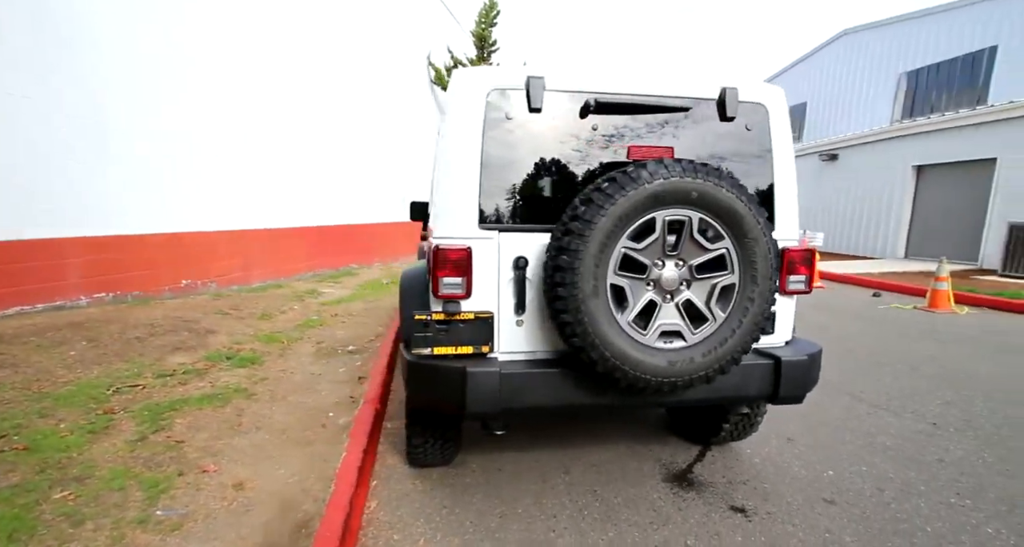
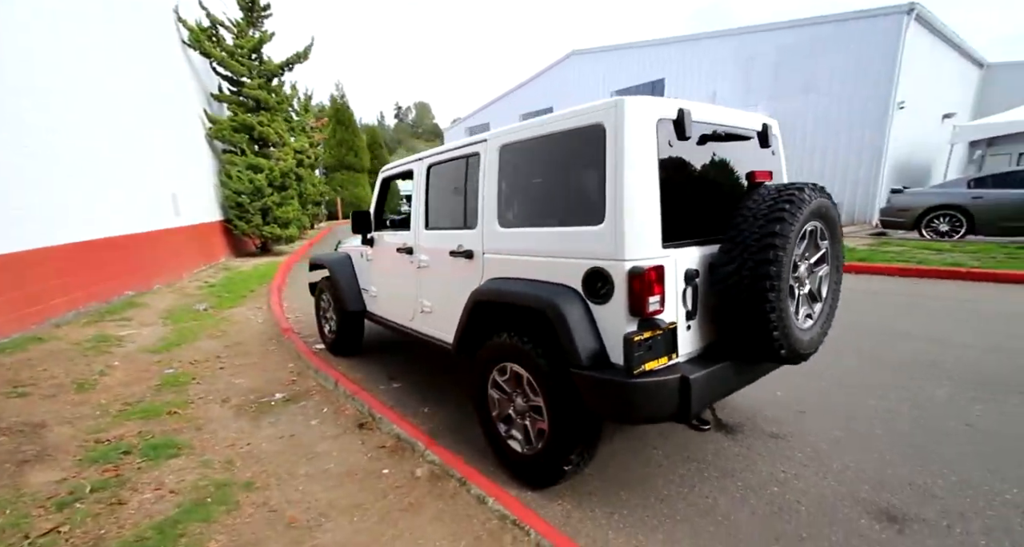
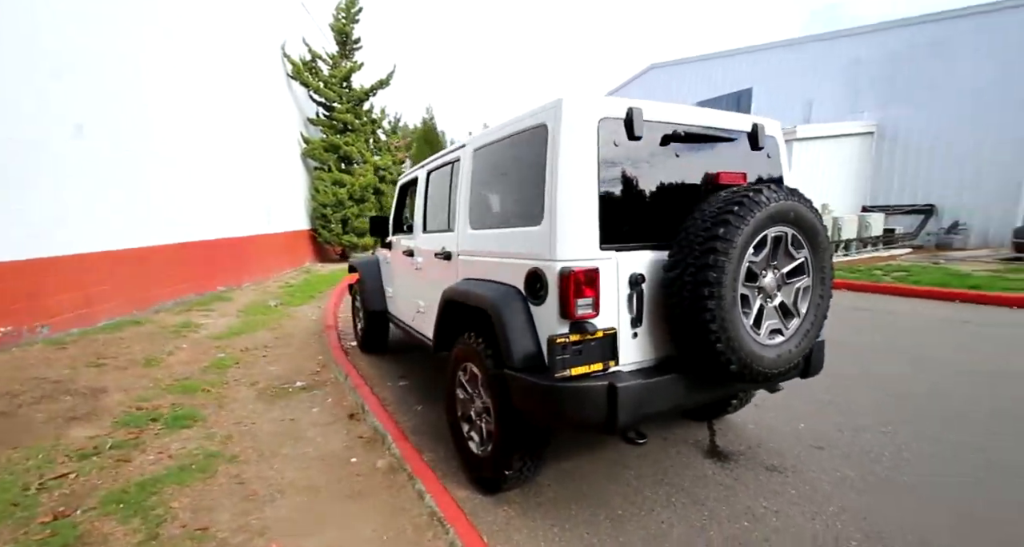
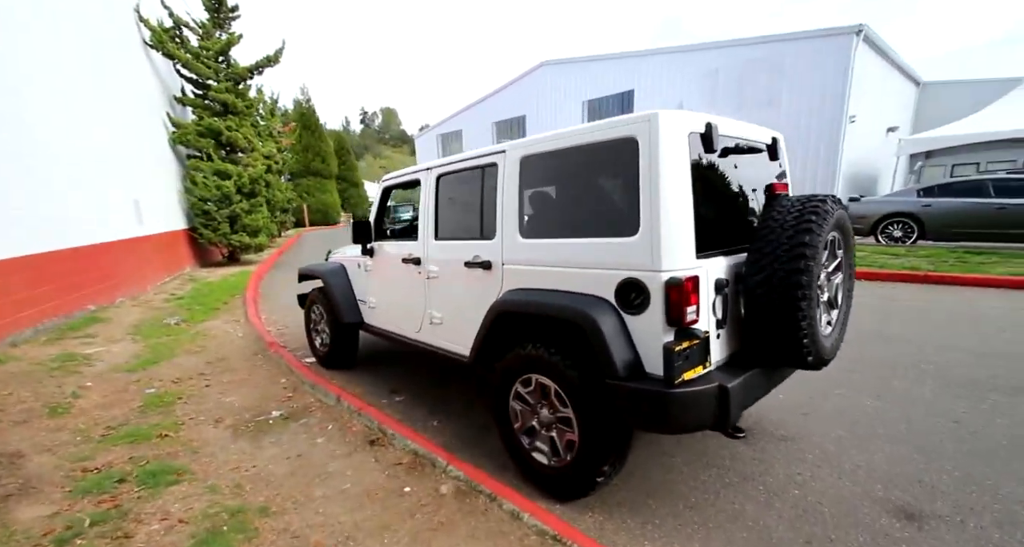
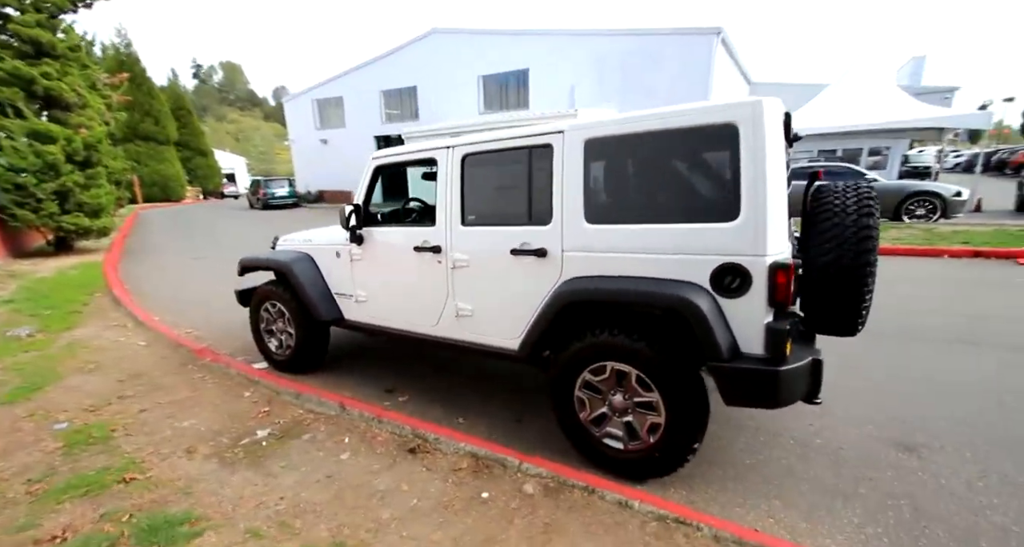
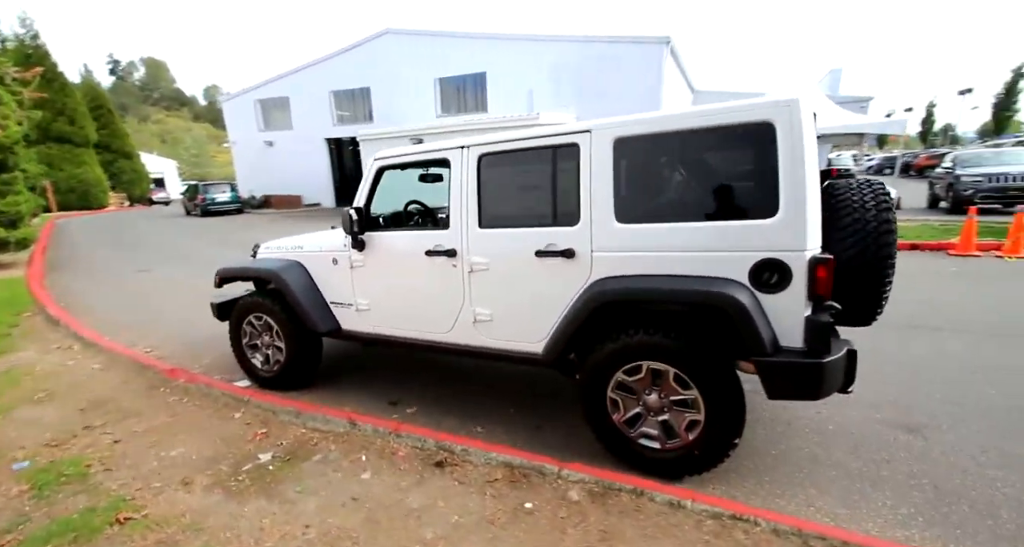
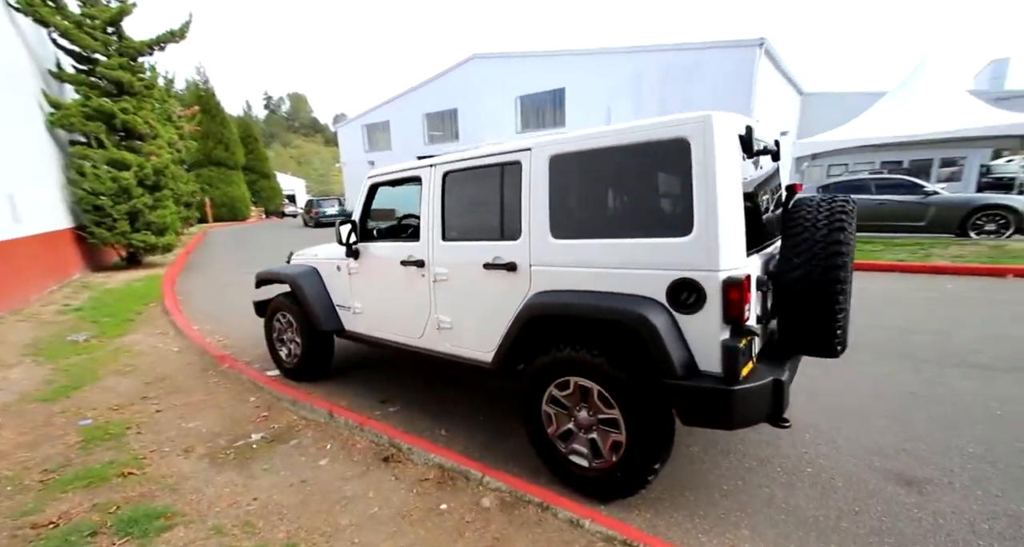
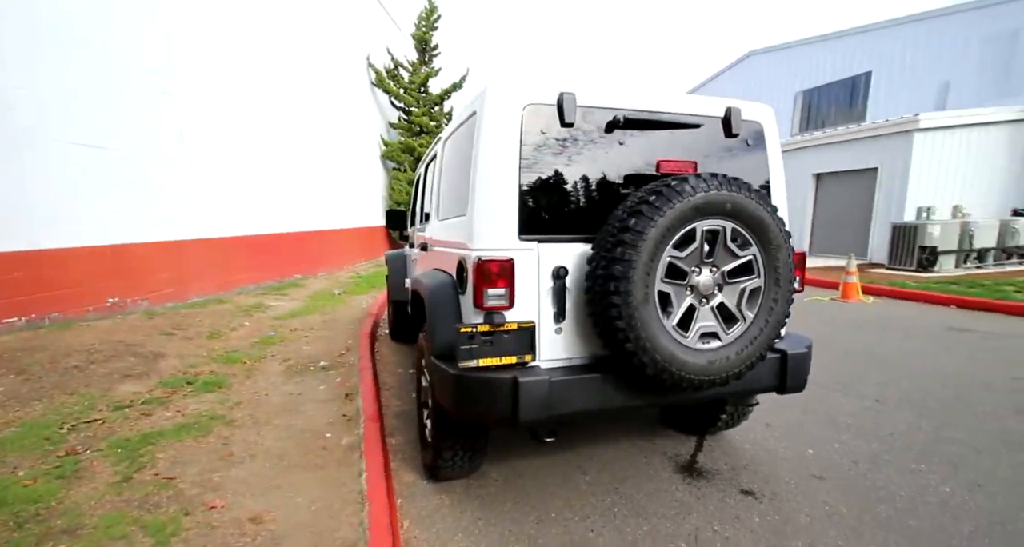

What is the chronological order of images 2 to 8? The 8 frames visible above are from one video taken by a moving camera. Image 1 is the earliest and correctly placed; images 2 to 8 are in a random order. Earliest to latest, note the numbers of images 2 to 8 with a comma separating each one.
8, 3, 2, 4, 7, 5, 6
